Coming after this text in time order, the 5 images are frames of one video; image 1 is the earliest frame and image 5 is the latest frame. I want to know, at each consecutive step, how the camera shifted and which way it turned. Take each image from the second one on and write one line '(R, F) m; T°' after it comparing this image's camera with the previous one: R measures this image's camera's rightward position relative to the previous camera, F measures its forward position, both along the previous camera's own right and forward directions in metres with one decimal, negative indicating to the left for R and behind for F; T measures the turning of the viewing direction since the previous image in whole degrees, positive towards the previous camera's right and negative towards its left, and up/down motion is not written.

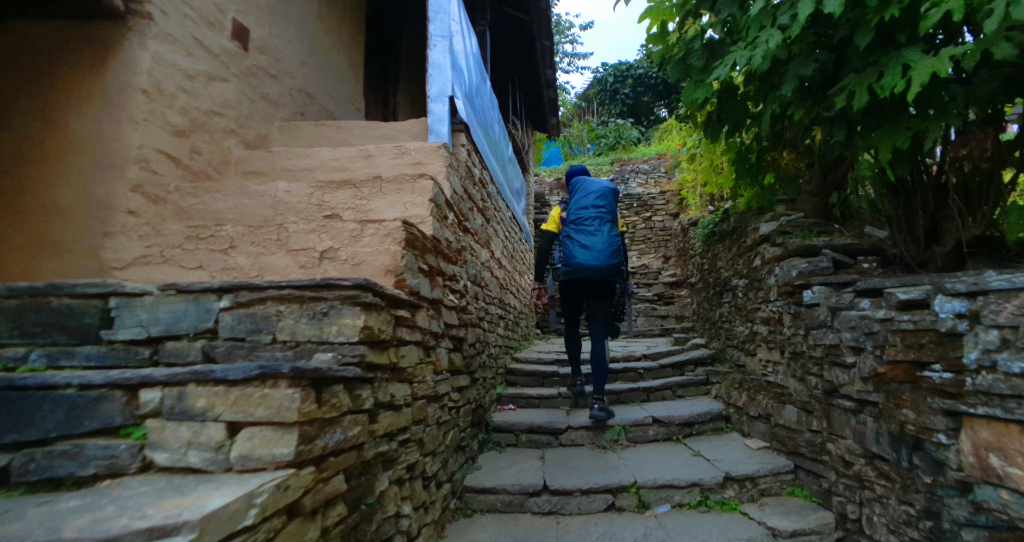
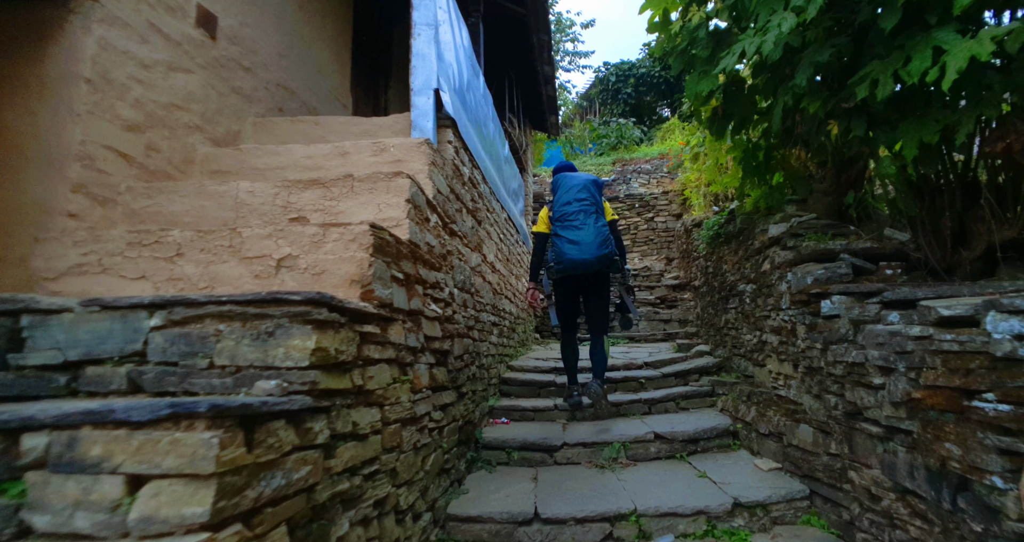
(+0.1, +0.2) m; 0°
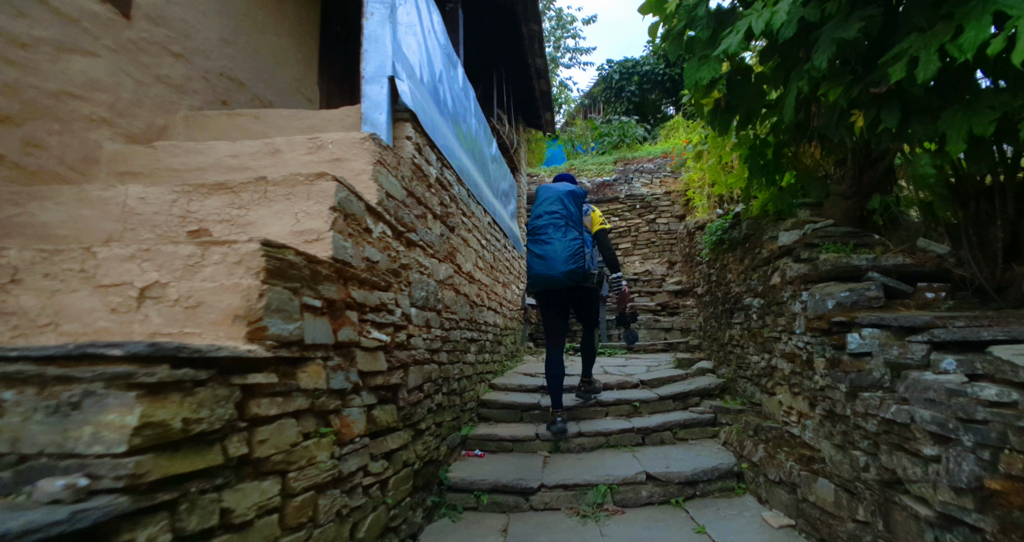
(+0.2, +0.4) m; -1°
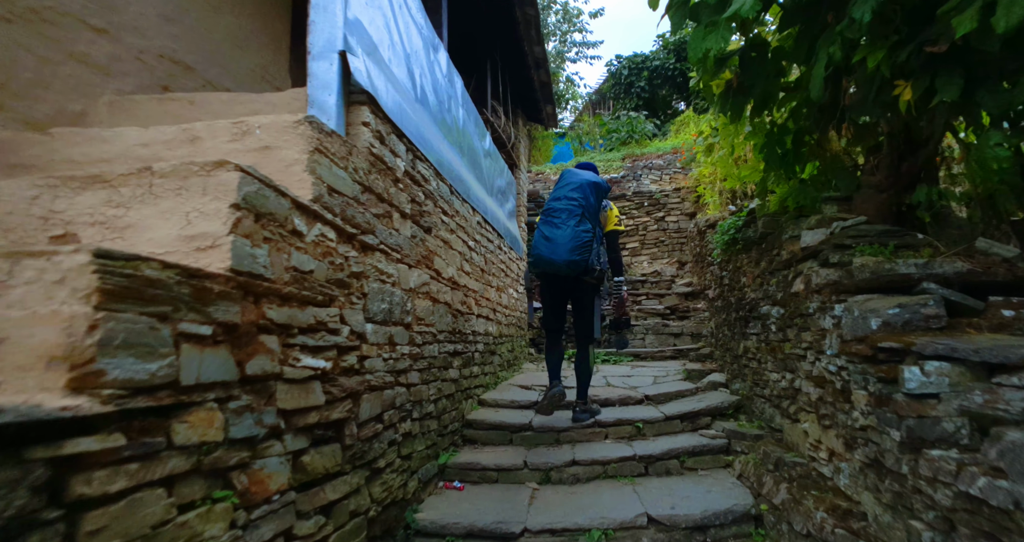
(+0.2, +0.4) m; -1°
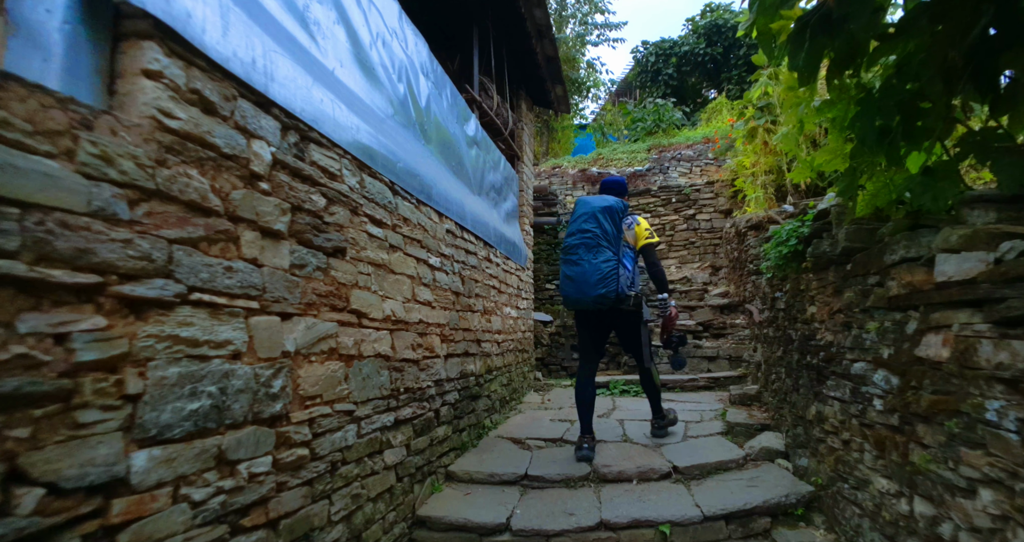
(+0.3, +1.1) m; -3°
